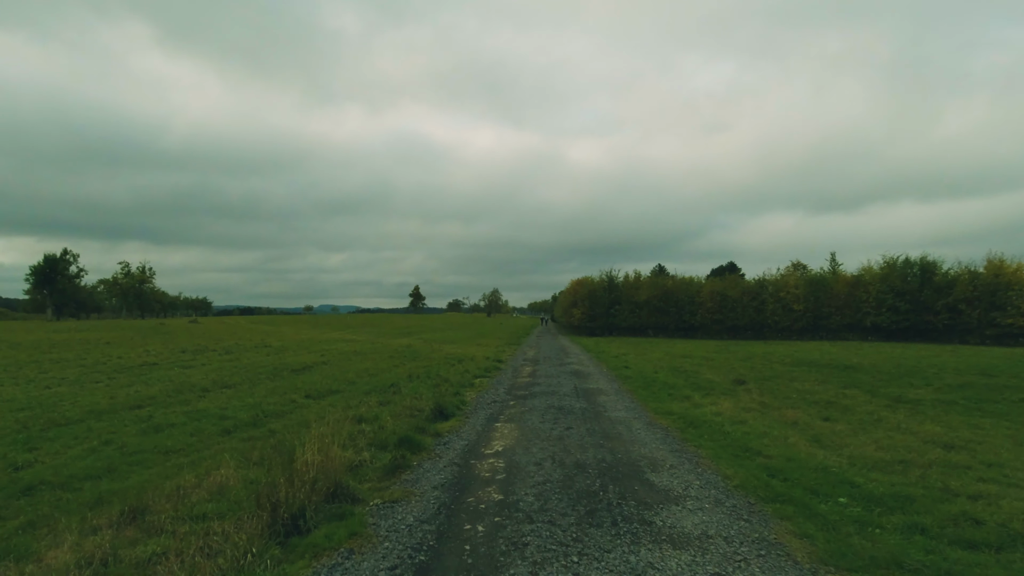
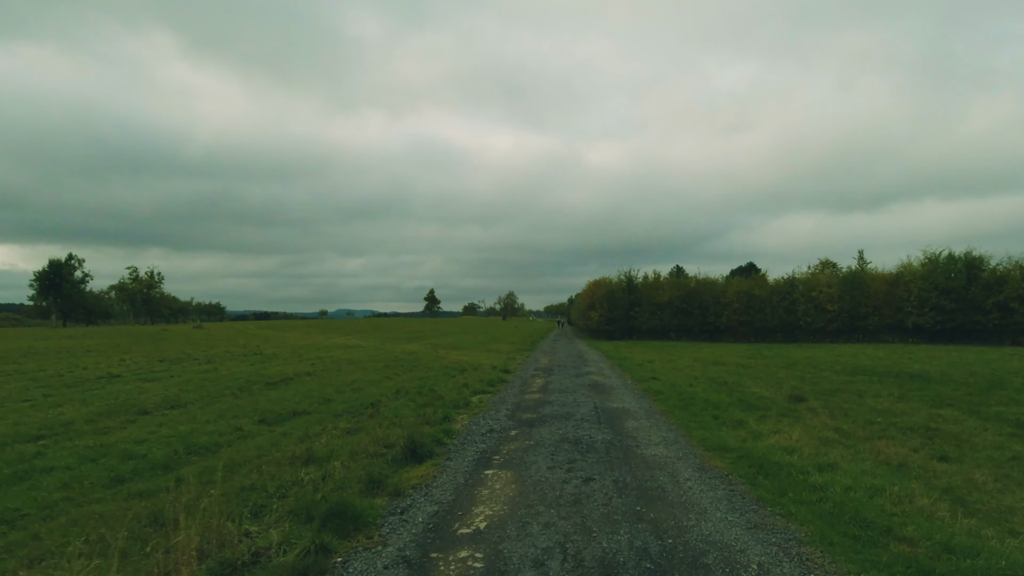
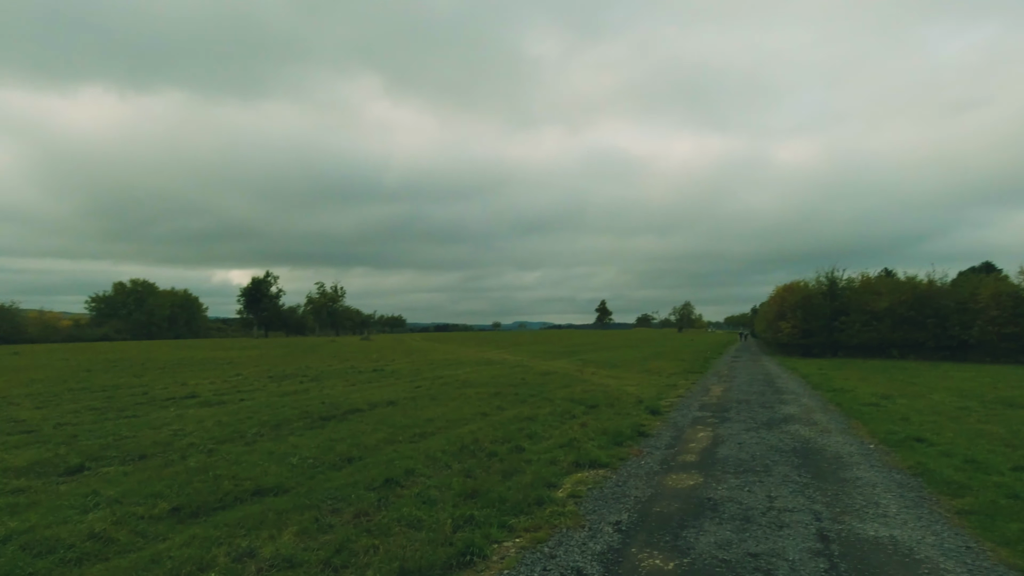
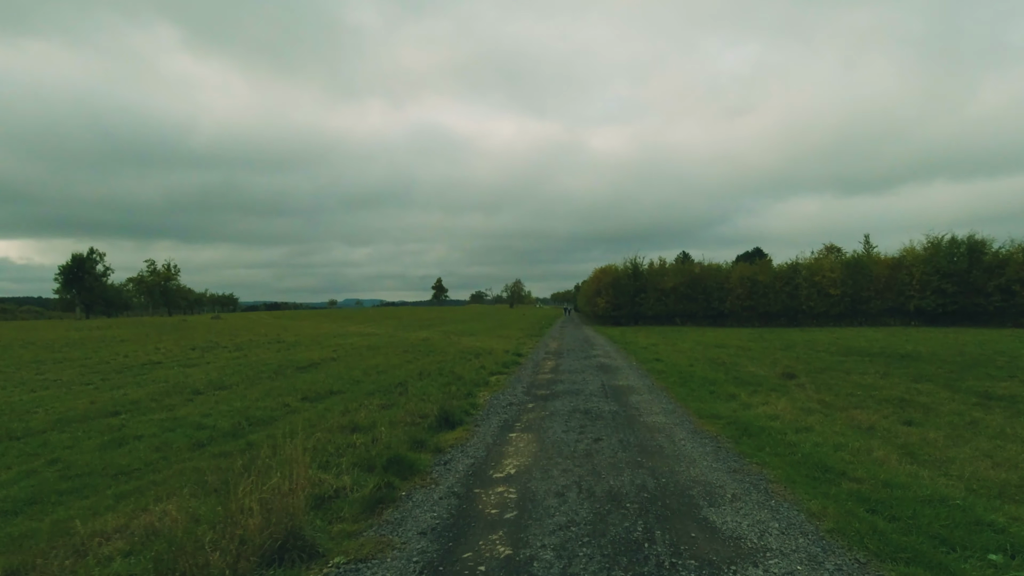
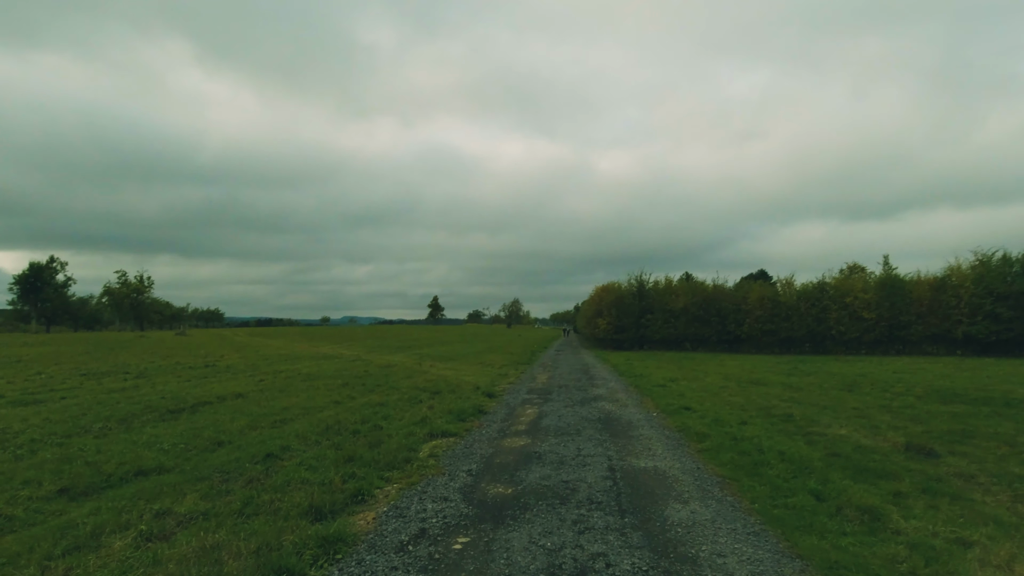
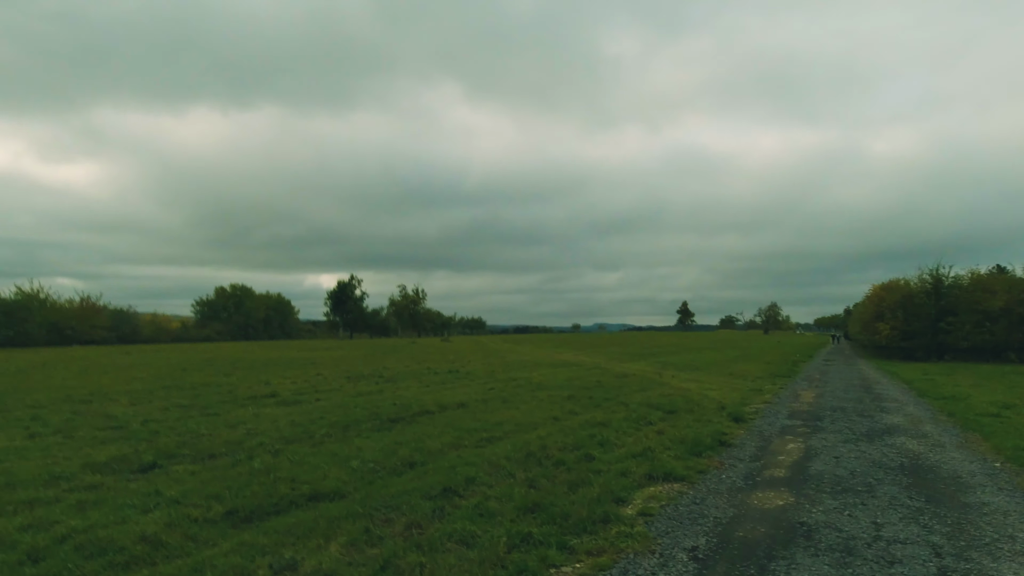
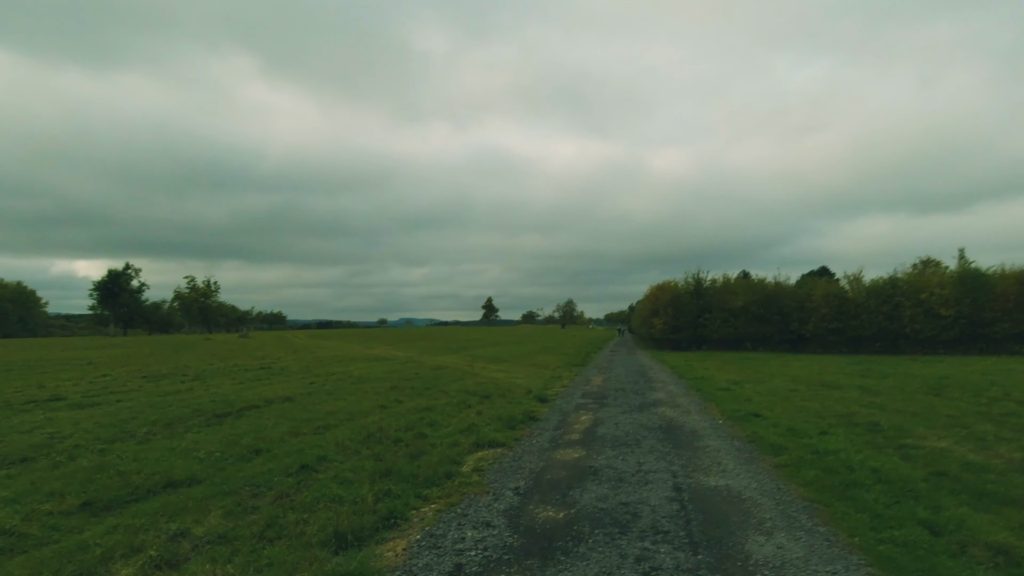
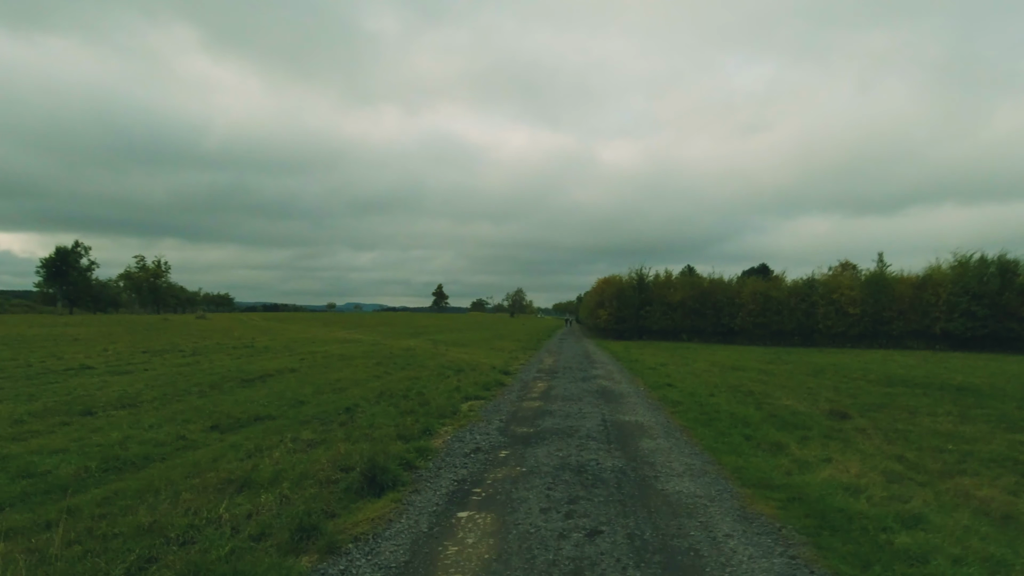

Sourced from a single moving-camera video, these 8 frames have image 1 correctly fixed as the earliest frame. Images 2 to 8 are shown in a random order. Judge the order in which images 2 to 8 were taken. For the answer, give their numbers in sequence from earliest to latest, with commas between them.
4, 2, 8, 5, 7, 3, 6
